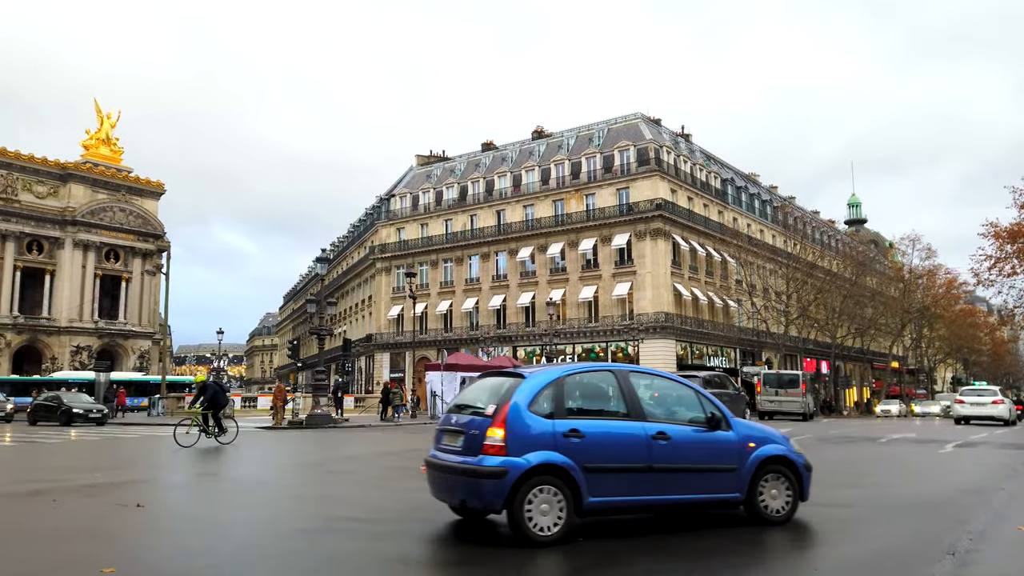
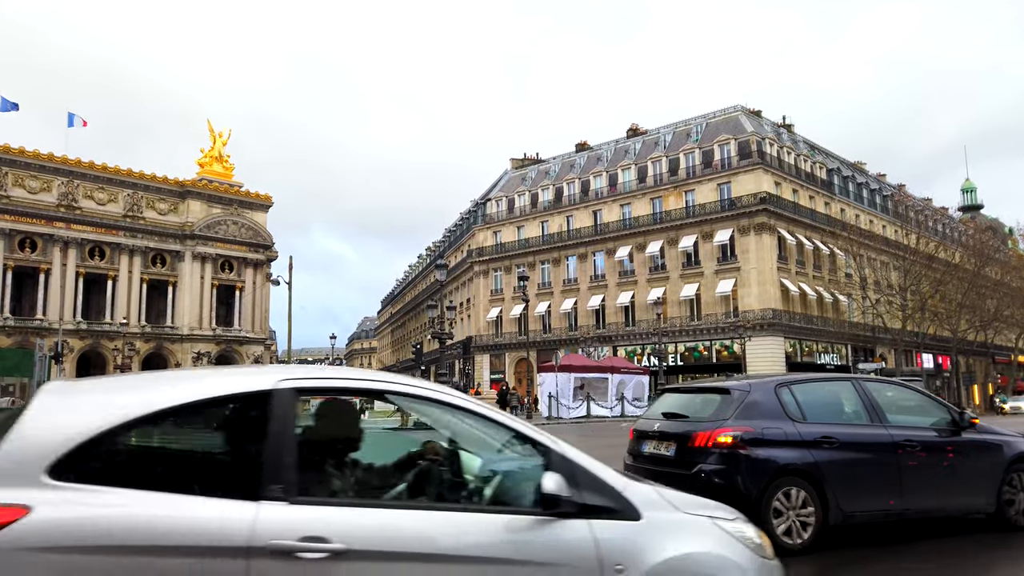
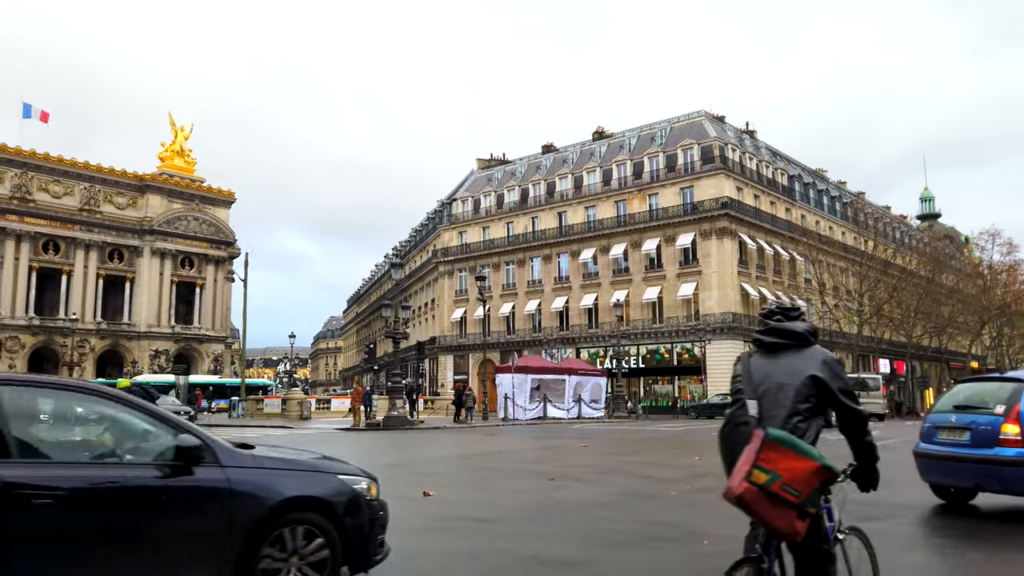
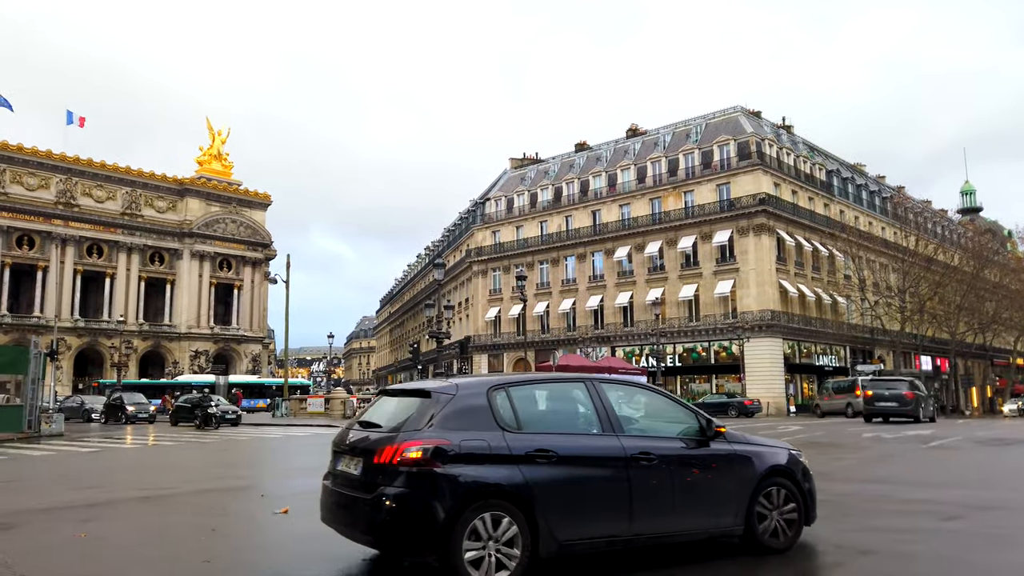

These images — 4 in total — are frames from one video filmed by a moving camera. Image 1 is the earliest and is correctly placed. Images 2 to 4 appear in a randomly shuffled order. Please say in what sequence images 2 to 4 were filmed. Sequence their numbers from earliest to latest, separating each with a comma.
3, 4, 2
